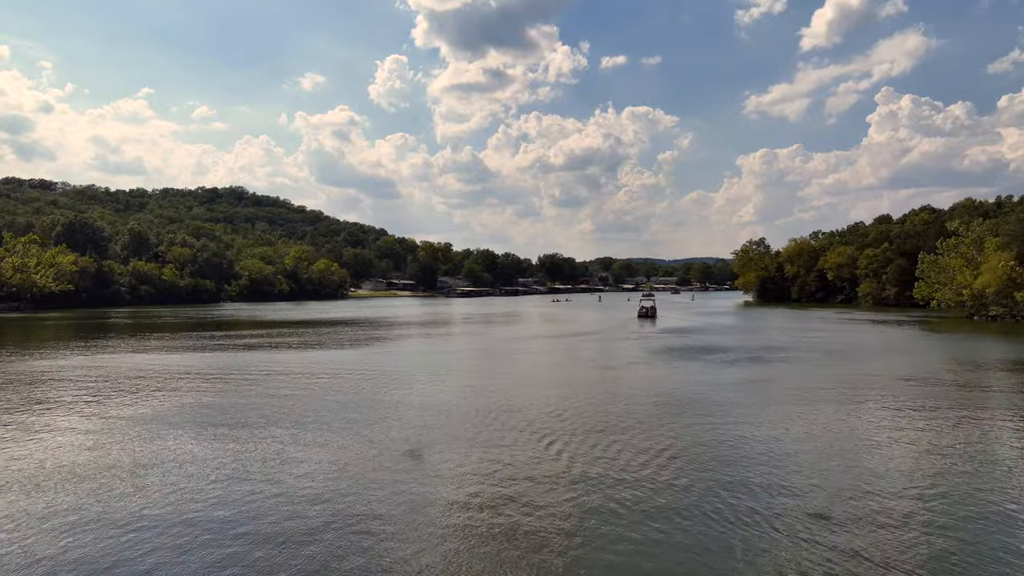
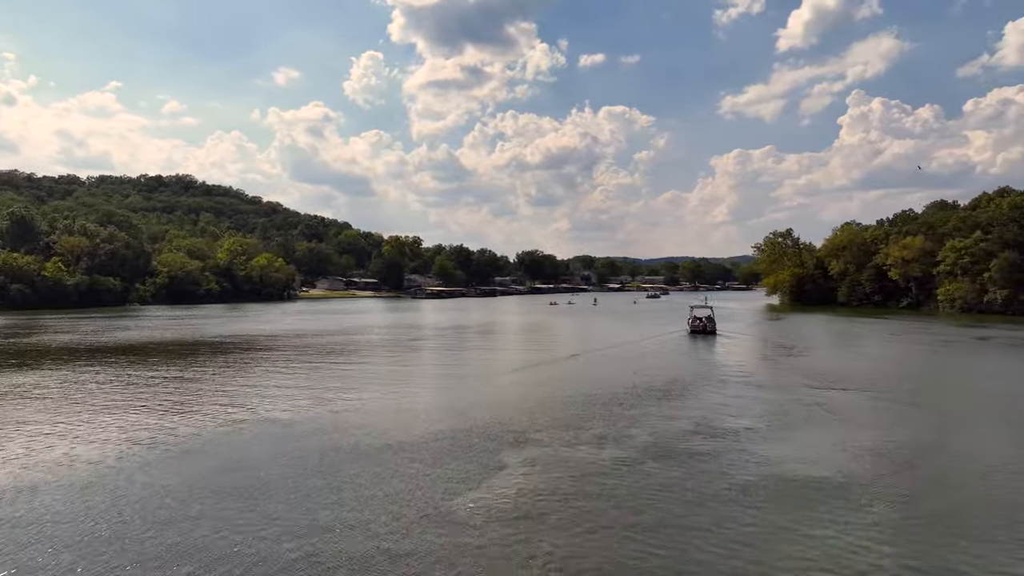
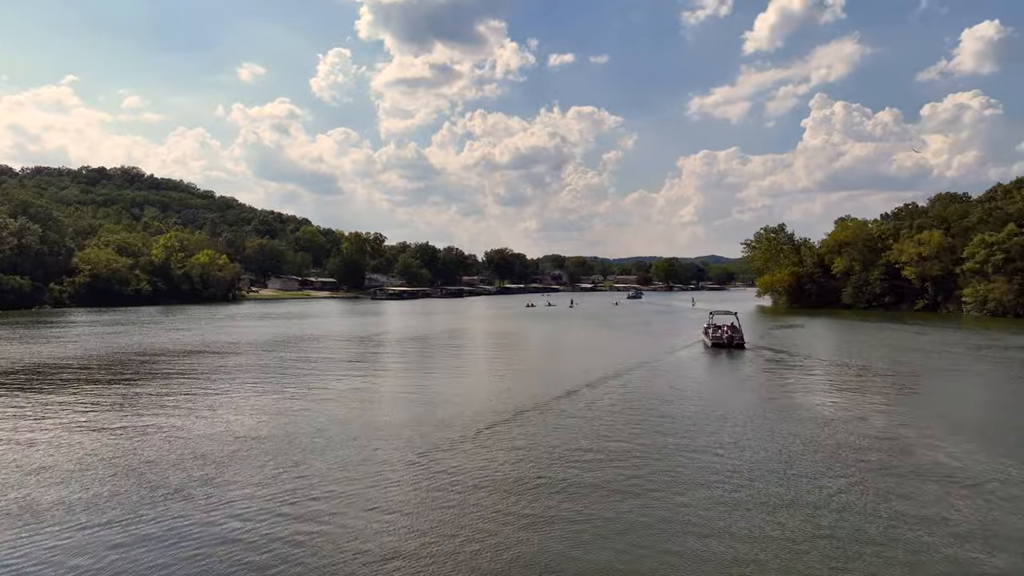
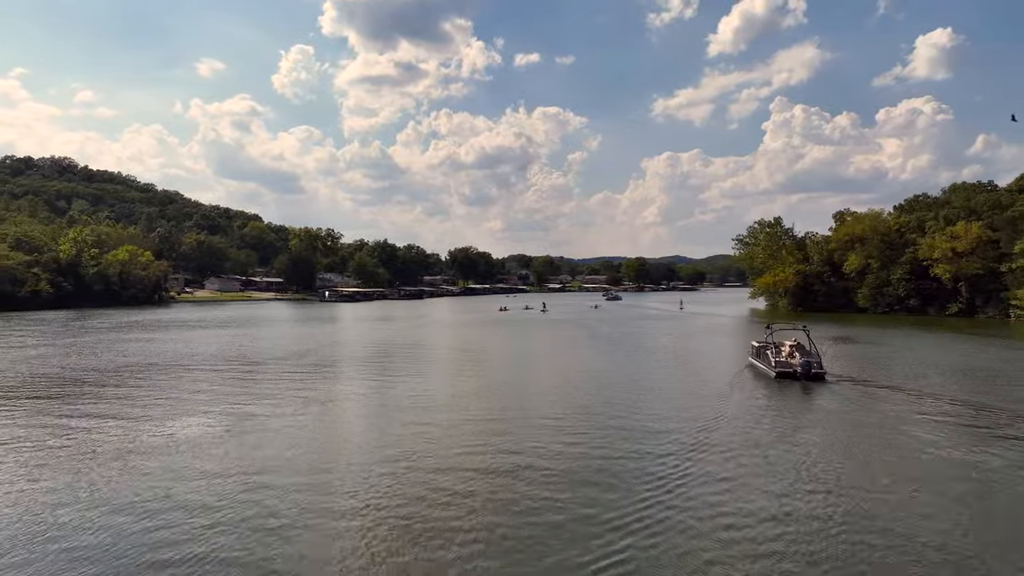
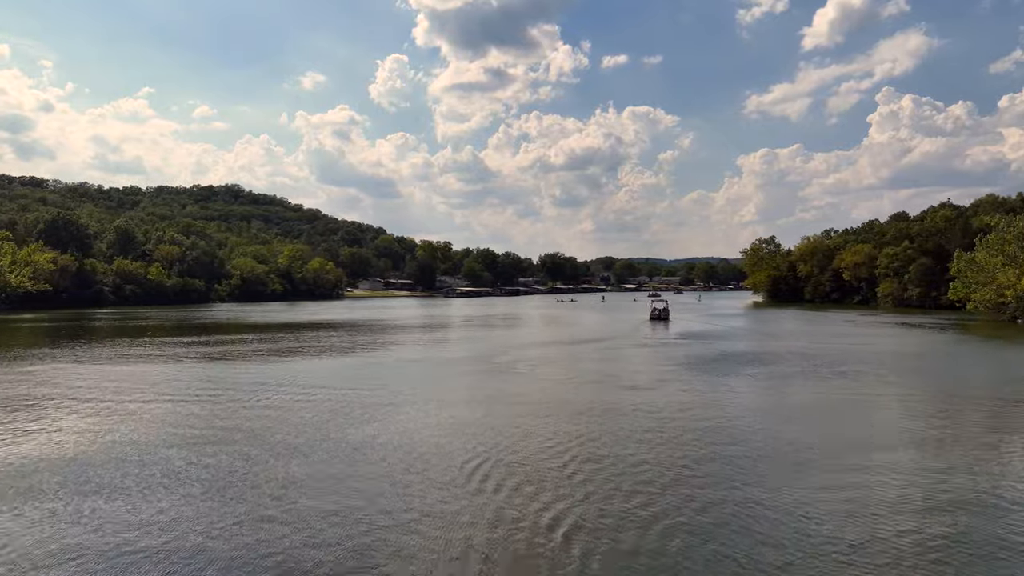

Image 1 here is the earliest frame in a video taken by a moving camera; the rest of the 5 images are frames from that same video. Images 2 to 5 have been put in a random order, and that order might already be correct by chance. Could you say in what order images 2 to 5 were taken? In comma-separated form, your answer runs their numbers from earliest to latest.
5, 2, 3, 4
